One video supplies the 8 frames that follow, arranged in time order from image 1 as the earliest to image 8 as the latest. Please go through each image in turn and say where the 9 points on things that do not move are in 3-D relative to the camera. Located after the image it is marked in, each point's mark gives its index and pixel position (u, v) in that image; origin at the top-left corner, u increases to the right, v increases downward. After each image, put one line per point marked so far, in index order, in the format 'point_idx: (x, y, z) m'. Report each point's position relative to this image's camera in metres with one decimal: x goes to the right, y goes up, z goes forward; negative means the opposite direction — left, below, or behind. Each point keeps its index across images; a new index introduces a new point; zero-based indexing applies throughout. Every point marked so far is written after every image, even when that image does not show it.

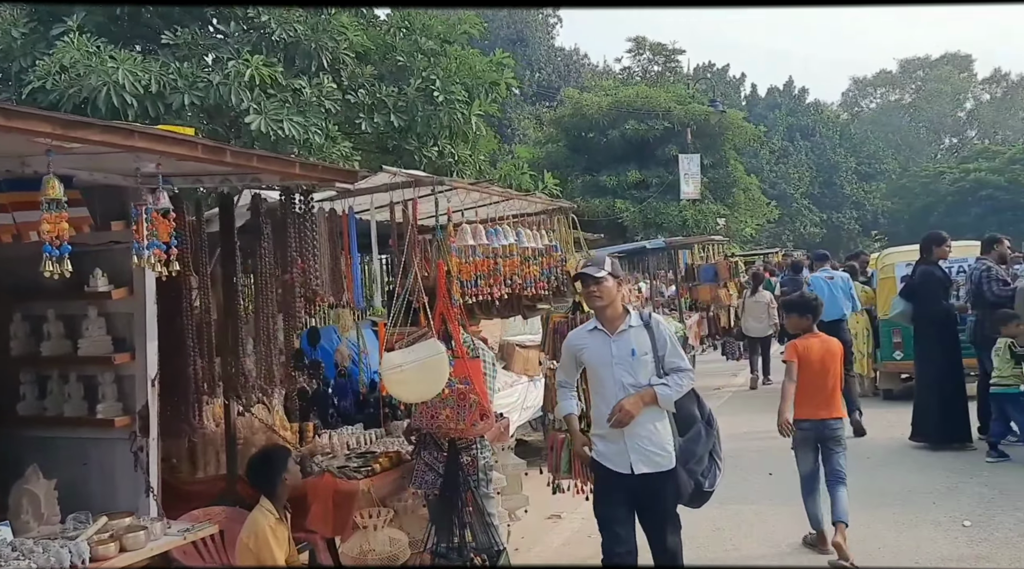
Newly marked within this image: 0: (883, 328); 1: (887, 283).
0: (+4.5, -0.5, +10.9) m
1: (+4.5, 0.0, +11.0) m
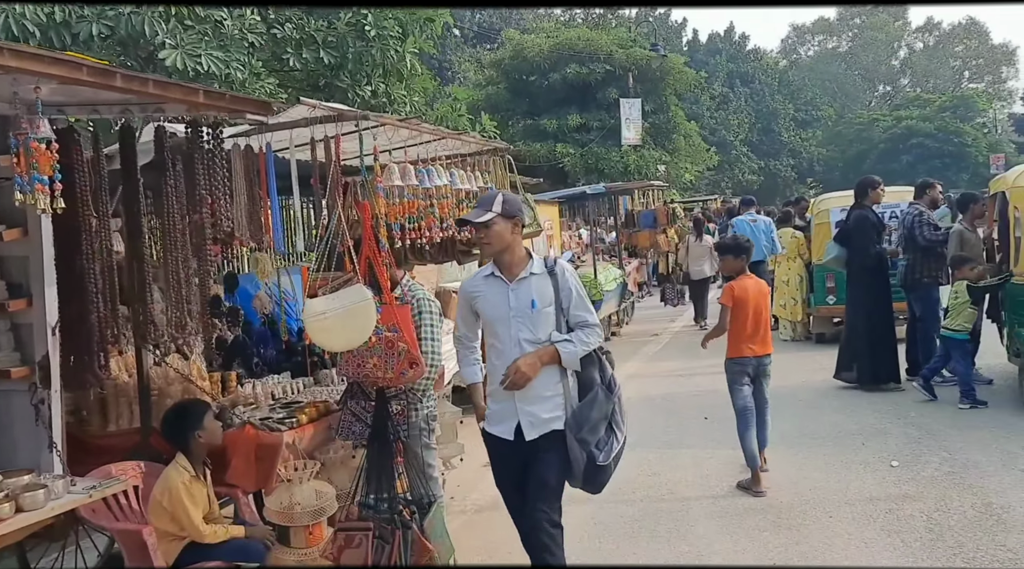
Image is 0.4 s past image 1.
0: (+3.7, +0.1, +11.0) m
1: (+3.8, +0.7, +11.1) m
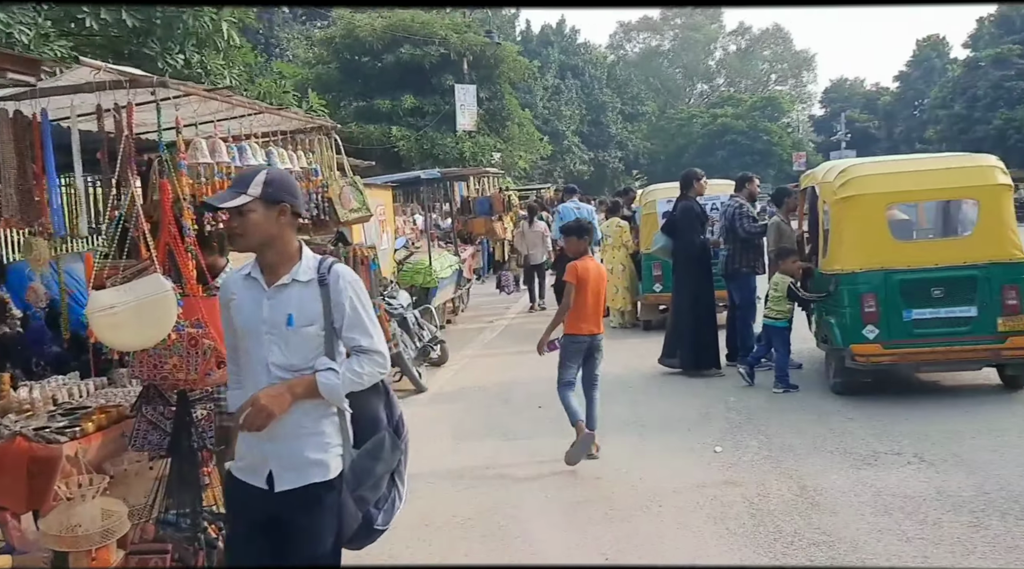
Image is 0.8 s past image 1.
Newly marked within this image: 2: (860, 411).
0: (+1.7, +0.3, +11.3) m
1: (+1.7, +0.8, +11.3) m
2: (+2.6, -0.9, +6.6) m
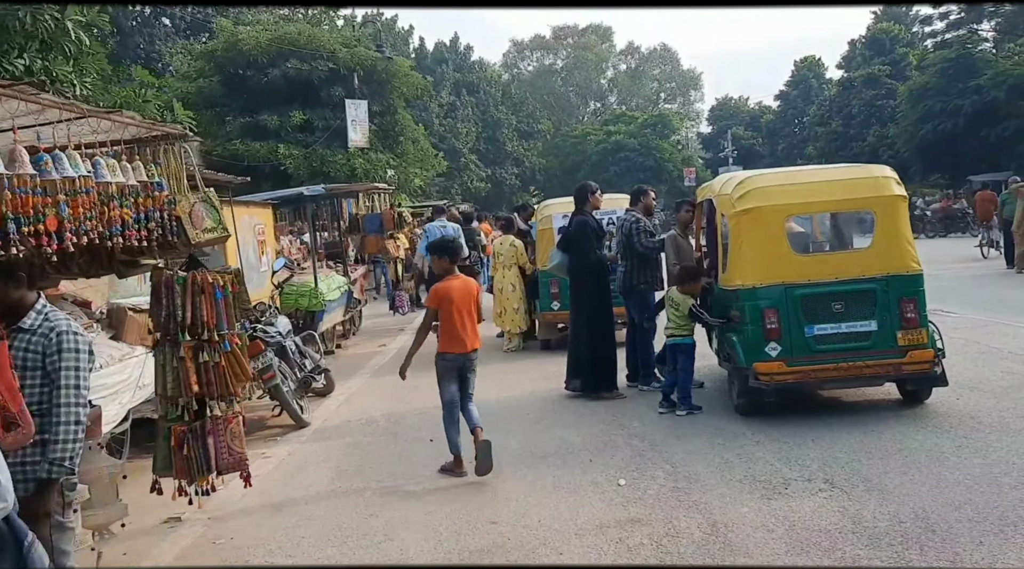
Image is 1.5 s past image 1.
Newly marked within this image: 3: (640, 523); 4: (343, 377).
0: (+0.4, +0.1, +10.9) m
1: (+0.4, +0.6, +11.0) m
2: (+1.8, -1.0, +6.3) m
3: (+0.7, -1.3, +4.7) m
4: (-1.9, -1.1, +10.4) m
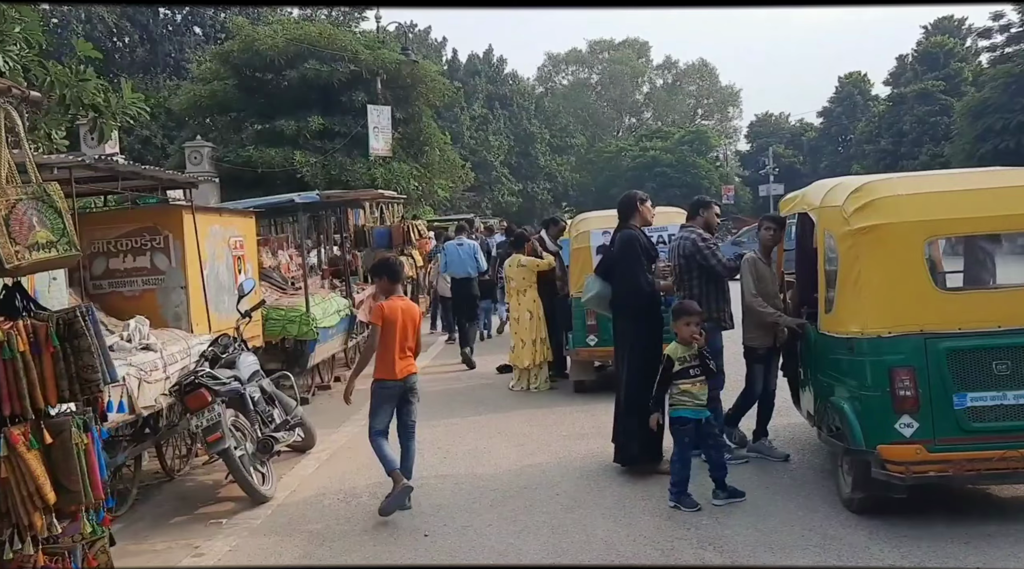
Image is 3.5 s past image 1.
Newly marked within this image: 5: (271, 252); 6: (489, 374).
0: (+0.6, -0.2, +9.0) m
1: (+0.7, +0.3, +9.1) m
2: (+1.9, -1.3, +4.4) m
3: (+0.7, -1.4, +2.9) m
4: (-1.7, -1.3, +8.6) m
5: (-3.2, +0.4, +12.0) m
6: (-0.3, -1.1, +11.0) m
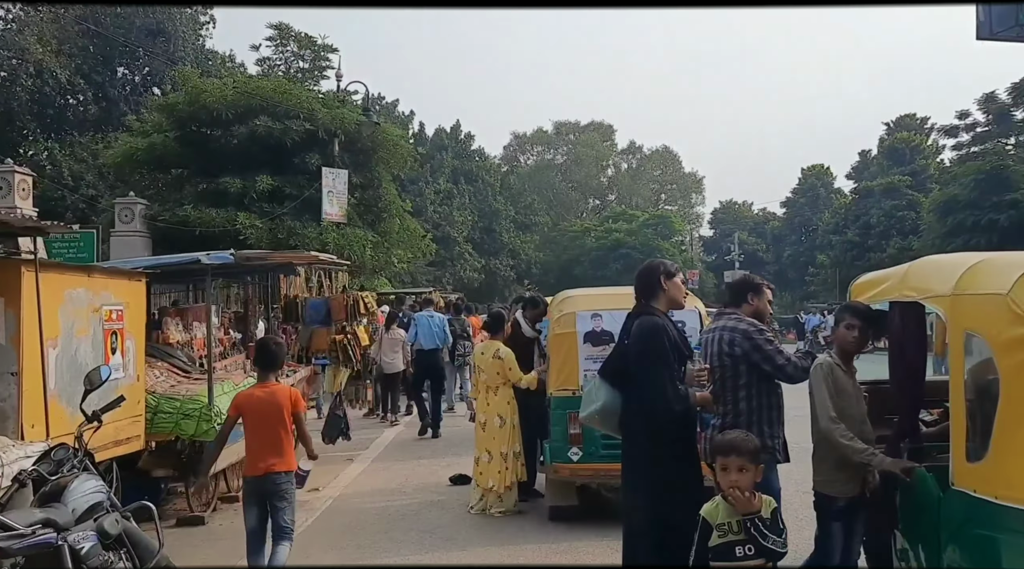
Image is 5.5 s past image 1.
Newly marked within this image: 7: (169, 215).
0: (+0.3, -1.0, +7.1) m
1: (+0.4, -0.5, +7.2) m
2: (+1.8, -1.7, +2.4) m
3: (+0.7, -1.7, +0.8) m
4: (-2.0, -1.9, +6.4) m
5: (-3.6, -0.4, +9.9) m
6: (-0.7, -2.0, +8.9) m
7: (-7.2, +1.5, +18.9) m
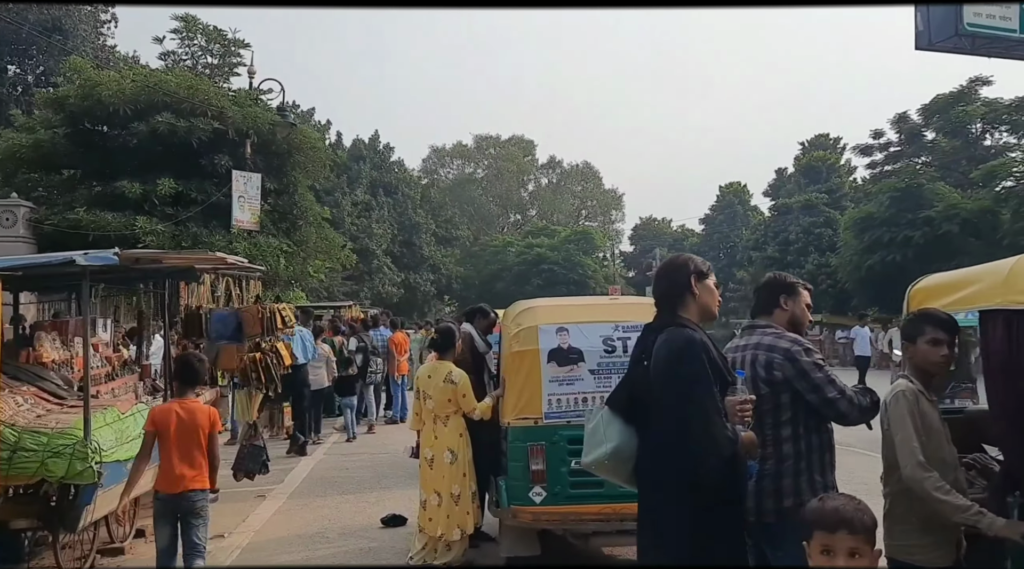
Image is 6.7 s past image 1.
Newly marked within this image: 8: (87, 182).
0: (0.0, -1.1, +5.9) m
1: (0.0, -0.5, +6.0) m
2: (+1.9, -1.7, +1.4) m
3: (+0.9, -1.6, -0.3) m
4: (-2.3, -2.0, +5.0) m
5: (-4.2, -0.5, +8.4) m
6: (-1.2, -2.1, +7.7) m
7: (-8.6, +1.2, +17.0) m
8: (-8.7, +2.2, +18.3) m
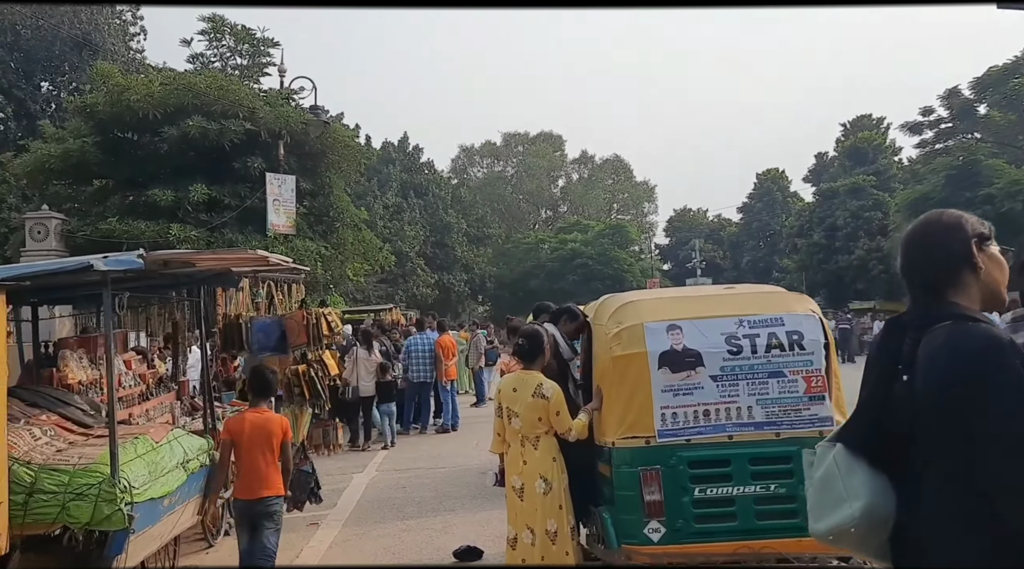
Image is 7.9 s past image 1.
0: (+0.6, -1.0, +4.9) m
1: (+0.6, -0.5, +5.0) m
2: (+2.3, -1.6, +0.3) m
3: (+1.3, -1.6, -1.4) m
4: (-1.7, -2.0, +4.0) m
5: (-3.5, -0.6, +7.5) m
6: (-0.5, -2.1, +6.7) m
7: (-7.7, +1.0, +16.3) m
8: (-7.8, +2.0, +17.5) m
